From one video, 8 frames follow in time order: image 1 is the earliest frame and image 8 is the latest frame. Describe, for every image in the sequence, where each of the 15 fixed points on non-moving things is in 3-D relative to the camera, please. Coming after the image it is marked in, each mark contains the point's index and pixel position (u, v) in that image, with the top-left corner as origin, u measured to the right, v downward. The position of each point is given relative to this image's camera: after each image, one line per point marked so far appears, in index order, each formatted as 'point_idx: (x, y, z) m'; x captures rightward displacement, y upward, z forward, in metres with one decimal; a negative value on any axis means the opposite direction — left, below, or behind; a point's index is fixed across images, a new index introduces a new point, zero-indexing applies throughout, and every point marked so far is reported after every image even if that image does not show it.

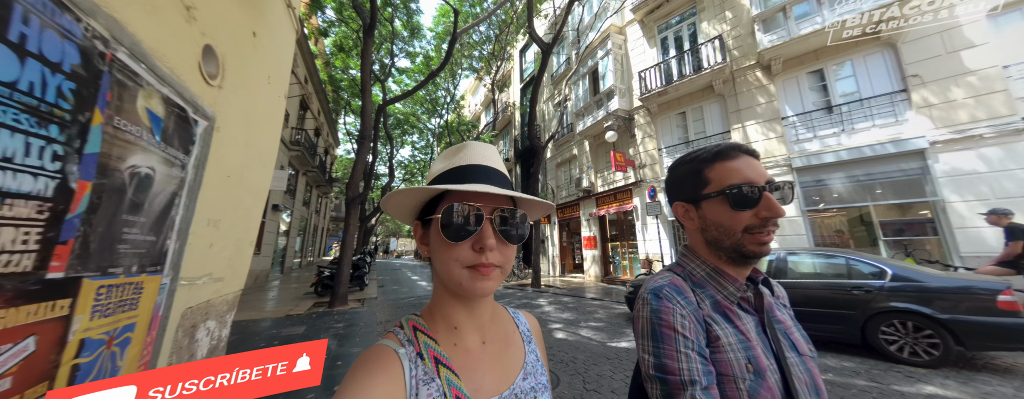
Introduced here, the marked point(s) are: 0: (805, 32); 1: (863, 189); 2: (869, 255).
0: (+7.9, +4.5, +7.5) m
1: (+8.4, +0.3, +6.6) m
2: (+5.5, -0.8, +4.1) m
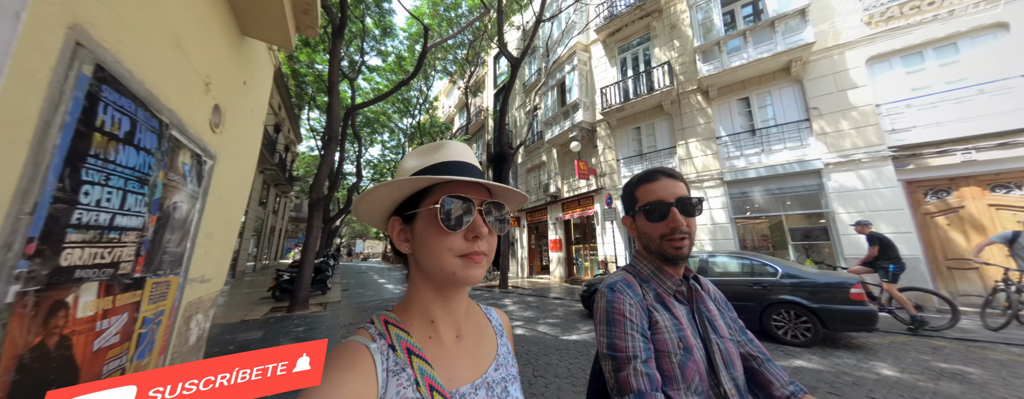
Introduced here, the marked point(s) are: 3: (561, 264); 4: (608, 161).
0: (+6.9, +4.2, +8.7) m
1: (+7.5, 0.0, +7.8) m
2: (+4.8, -1.0, +5.0) m
3: (+2.4, -3.0, +13.1) m
4: (+4.1, +1.7, +11.6) m
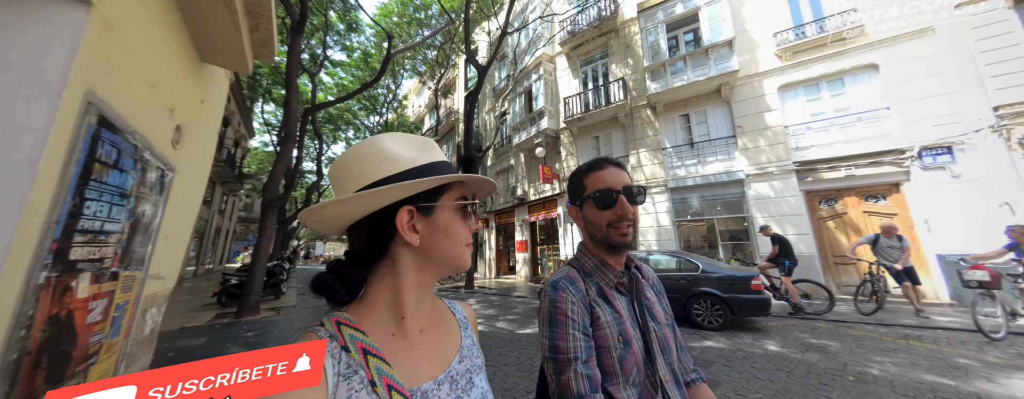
0: (+5.8, +4.0, +9.7) m
1: (+6.3, -0.2, +8.9) m
2: (+4.0, -1.2, +5.8) m
3: (+0.7, -3.2, +13.6) m
4: (+2.7, +1.5, +12.3) m
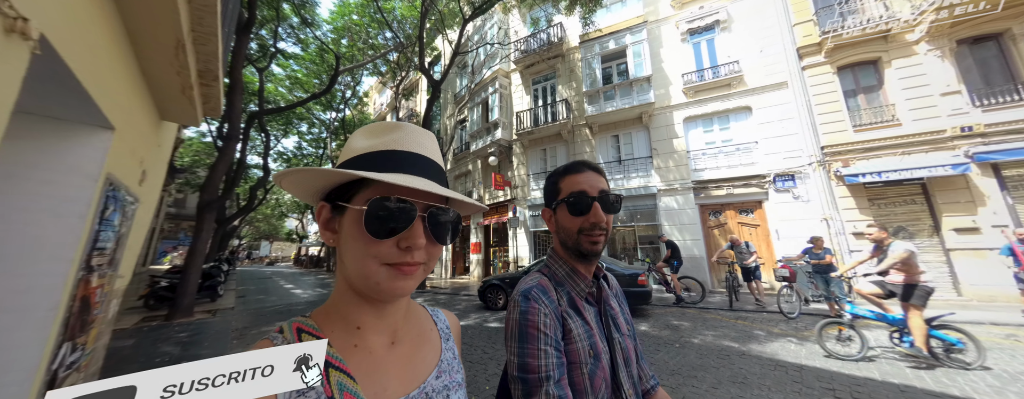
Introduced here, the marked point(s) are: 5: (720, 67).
0: (+3.9, +3.6, +11.2) m
1: (+4.4, -0.6, +10.4) m
2: (+2.4, -1.5, +7.1) m
3: (-1.8, -3.4, +14.4) m
4: (+0.4, +1.2, +13.4) m
5: (+7.5, +4.8, +9.9) m
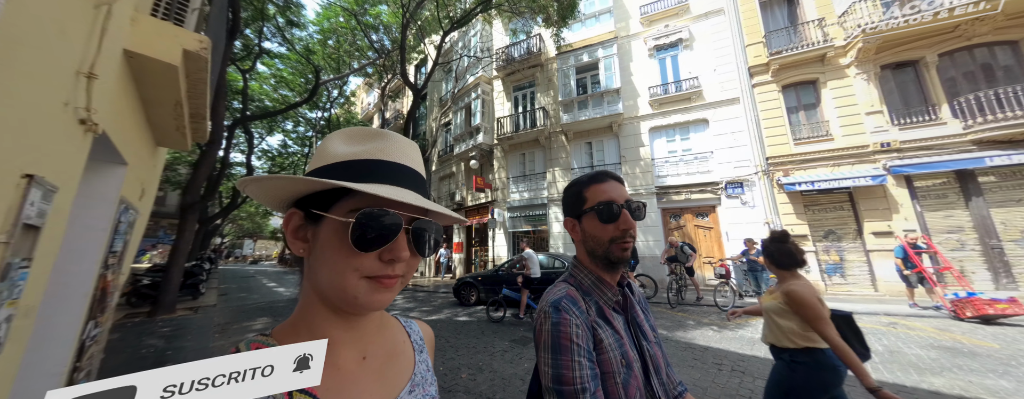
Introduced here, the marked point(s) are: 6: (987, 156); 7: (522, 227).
0: (+3.0, +3.5, +11.9) m
1: (+3.5, -0.7, +11.1) m
2: (+1.6, -1.6, +7.7) m
3: (-2.9, -3.5, +14.9) m
4: (-0.6, +1.1, +14.0) m
5: (+6.7, +4.6, +10.8) m
6: (+12.6, +1.2, +7.3) m
7: (+0.5, -1.3, +13.1) m
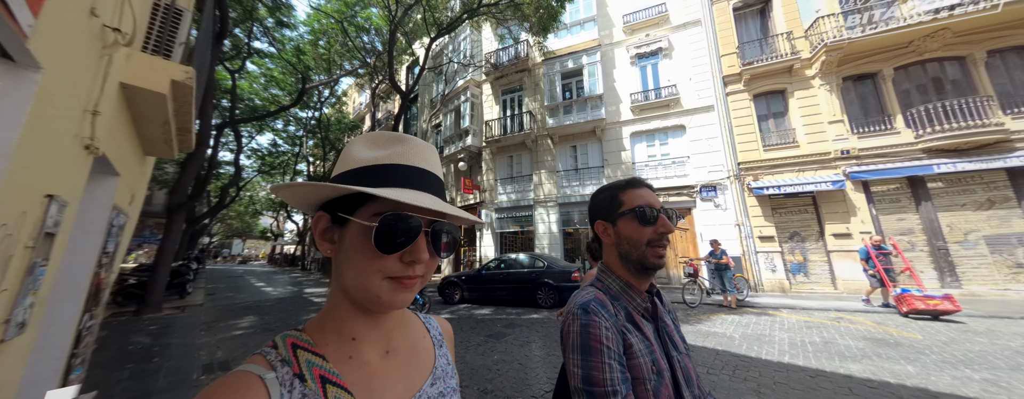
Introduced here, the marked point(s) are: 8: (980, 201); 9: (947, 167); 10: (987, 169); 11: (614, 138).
0: (+2.4, +3.4, +12.3) m
1: (+2.9, -0.8, +11.5) m
2: (+1.0, -1.7, +8.1) m
3: (-3.5, -3.5, +15.2) m
4: (-1.2, +1.0, +14.3) m
5: (+6.1, +4.5, +11.2) m
6: (+12.1, +1.0, +7.9) m
7: (-0.1, -1.4, +13.5) m
8: (+13.0, 0.0, +7.7) m
9: (+12.2, +0.9, +7.7) m
10: (+13.0, +0.8, +7.6) m
11: (+4.3, +2.6, +11.9) m
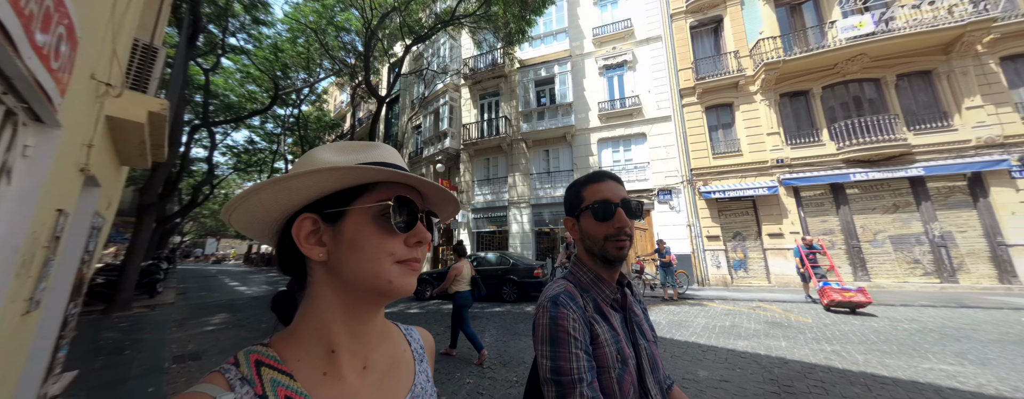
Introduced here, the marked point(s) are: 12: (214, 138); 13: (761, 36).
0: (+1.2, +3.3, +13.0) m
1: (+1.7, -0.9, +12.2) m
2: (0.0, -1.8, +8.7) m
3: (-4.9, -3.6, +15.6) m
4: (-2.5, +1.0, +14.8) m
5: (+5.0, +4.4, +12.1) m
6: (+11.1, +0.9, +9.0) m
7: (-1.4, -1.4, +14.0) m
8: (+12.0, -0.2, +8.8) m
9: (+11.2, +0.8, +8.9) m
10: (+12.0, +0.7, +8.7) m
11: (+3.2, +2.6, +12.7) m
12: (-13.3, +2.7, +12.3) m
13: (+9.6, +6.3, +10.6) m
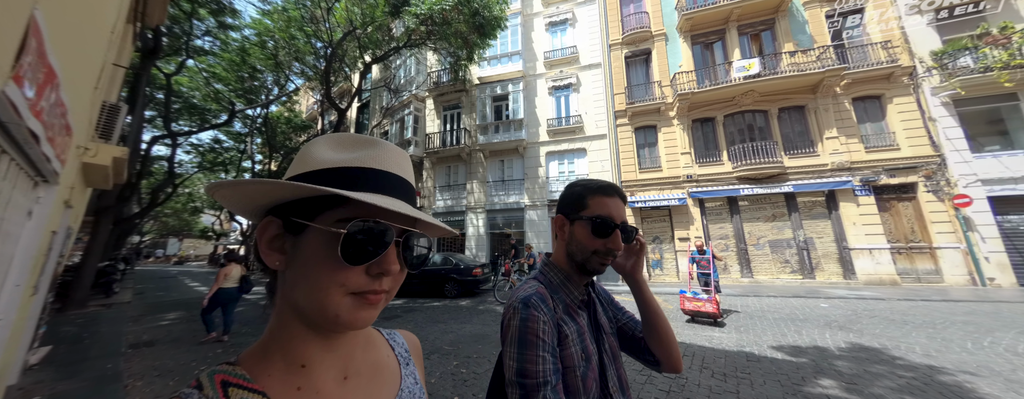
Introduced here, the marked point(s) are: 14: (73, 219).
0: (-1.0, +3.0, +14.2) m
1: (-0.5, -1.2, +13.5) m
2: (-2.0, -2.0, +9.9) m
3: (-7.4, -3.8, +16.5) m
4: (-4.9, +0.7, +15.9) m
5: (+2.8, +4.0, +13.6) m
6: (+9.0, +0.4, +10.9) m
7: (-3.7, -1.7, +15.1) m
8: (+10.0, -0.6, +10.7) m
9: (+9.2, +0.3, +10.7) m
10: (+10.0, +0.2, +10.7) m
11: (+0.9, +2.2, +14.1) m
12: (-15.5, +2.5, +12.8) m
13: (+7.5, +5.8, +12.4) m
14: (-6.8, -0.2, +4.3) m
